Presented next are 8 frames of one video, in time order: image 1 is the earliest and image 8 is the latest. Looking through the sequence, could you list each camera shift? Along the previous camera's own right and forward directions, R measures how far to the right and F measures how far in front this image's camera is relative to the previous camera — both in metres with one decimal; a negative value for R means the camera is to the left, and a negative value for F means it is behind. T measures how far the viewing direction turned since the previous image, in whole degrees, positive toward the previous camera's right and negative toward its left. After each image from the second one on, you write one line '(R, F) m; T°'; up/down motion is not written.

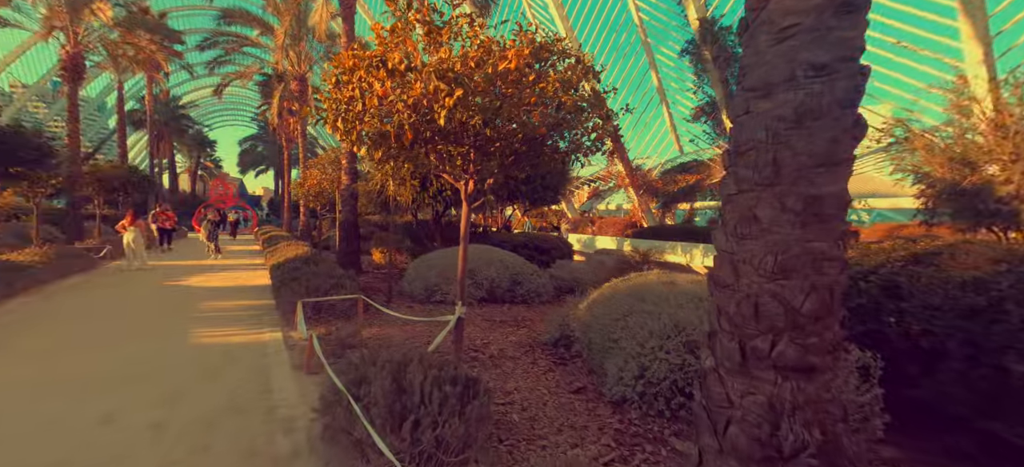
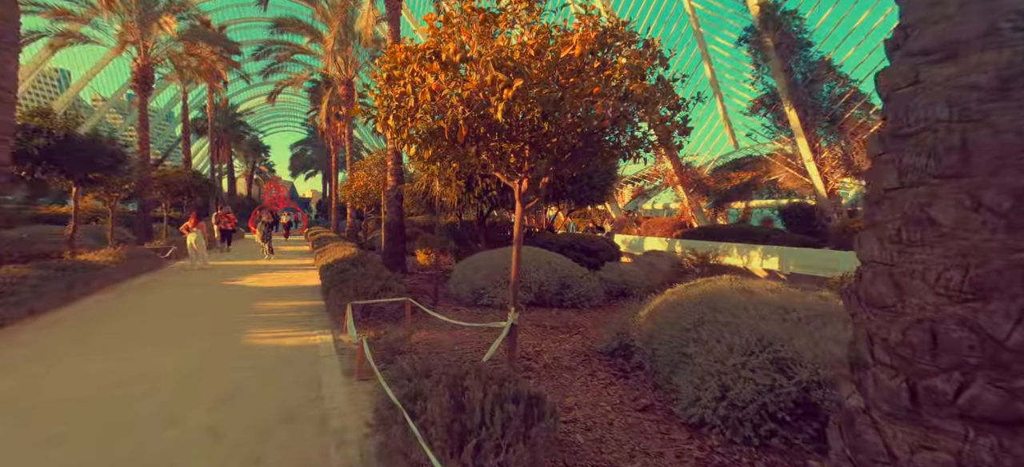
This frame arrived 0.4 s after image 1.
(-0.2, +0.3) m; -5°
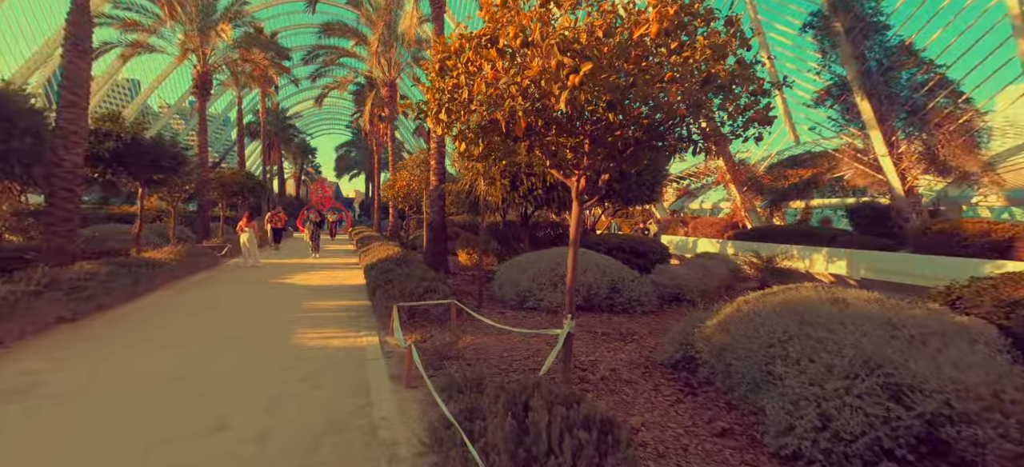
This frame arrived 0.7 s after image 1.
(-0.2, +0.3) m; -5°
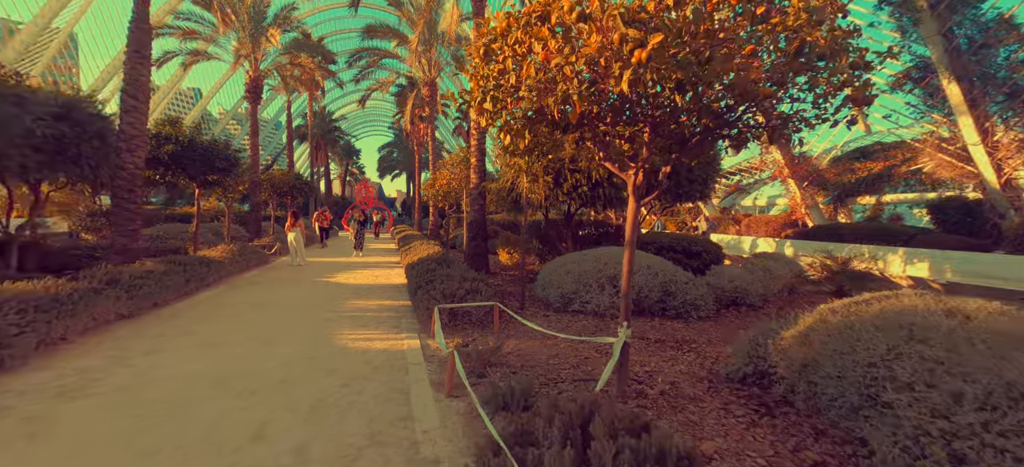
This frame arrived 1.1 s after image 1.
(-0.1, +0.3) m; -5°
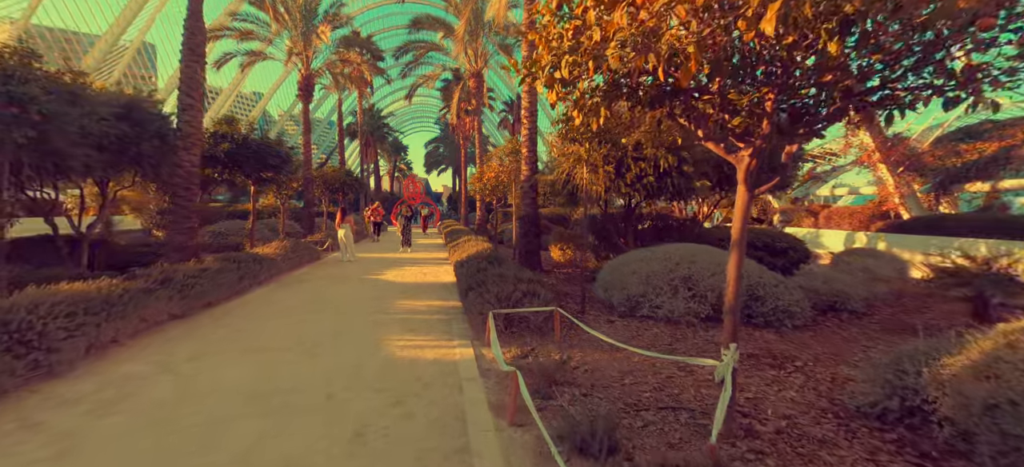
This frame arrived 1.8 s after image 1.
(-0.3, +0.7) m; -6°
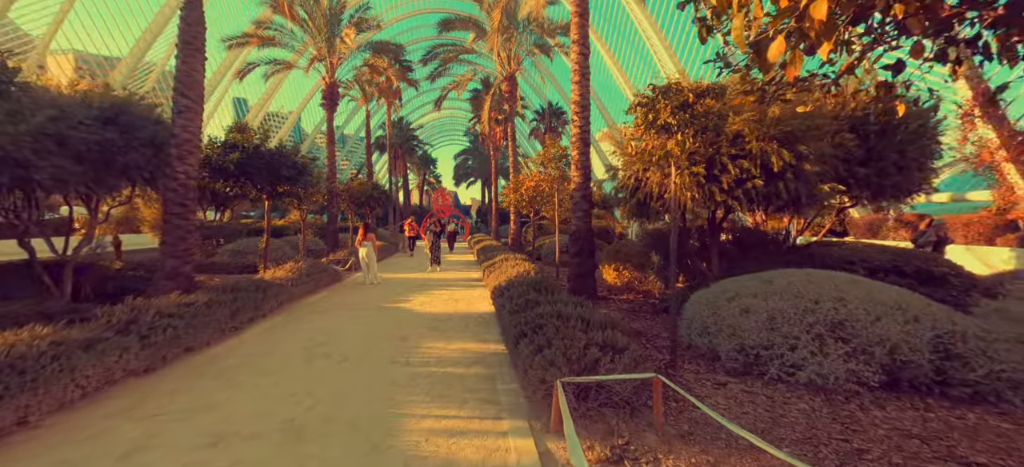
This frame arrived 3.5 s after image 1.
(-0.5, +1.8) m; -4°
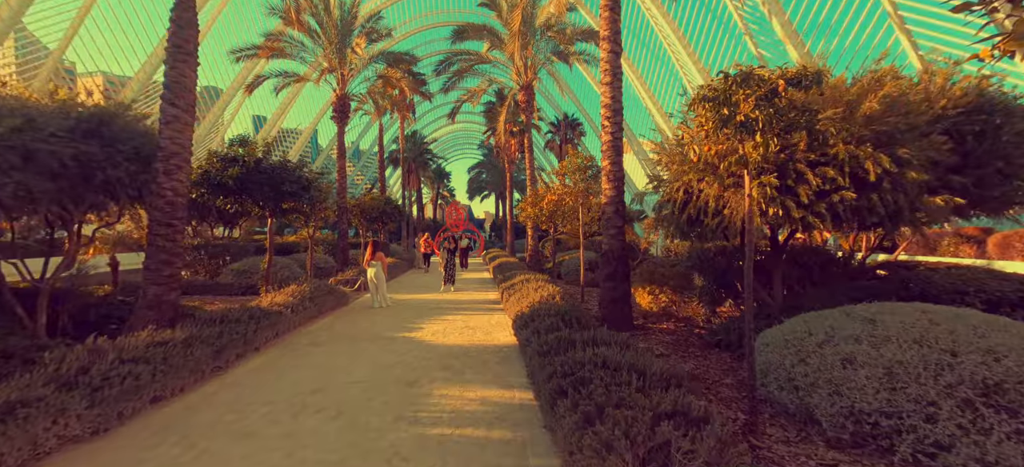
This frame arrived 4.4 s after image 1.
(-0.2, +1.0) m; -2°
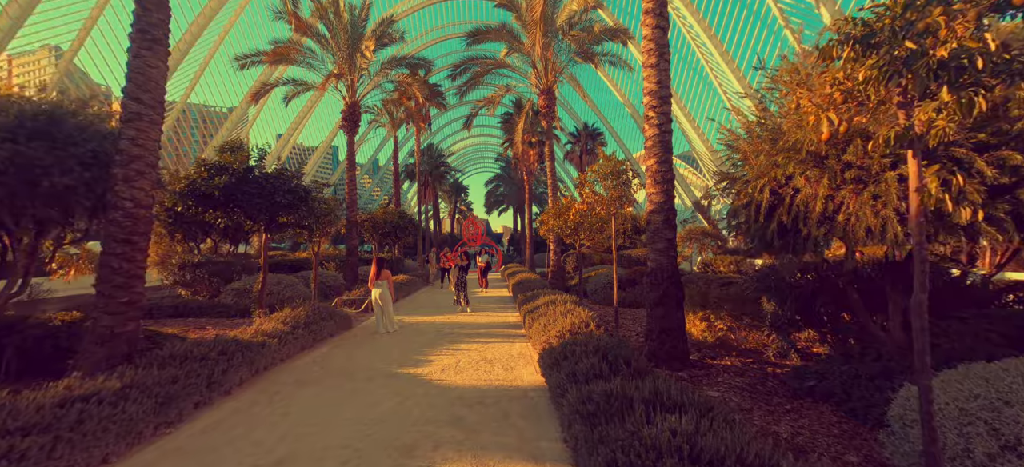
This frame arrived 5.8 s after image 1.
(-0.1, +1.4) m; -3°
